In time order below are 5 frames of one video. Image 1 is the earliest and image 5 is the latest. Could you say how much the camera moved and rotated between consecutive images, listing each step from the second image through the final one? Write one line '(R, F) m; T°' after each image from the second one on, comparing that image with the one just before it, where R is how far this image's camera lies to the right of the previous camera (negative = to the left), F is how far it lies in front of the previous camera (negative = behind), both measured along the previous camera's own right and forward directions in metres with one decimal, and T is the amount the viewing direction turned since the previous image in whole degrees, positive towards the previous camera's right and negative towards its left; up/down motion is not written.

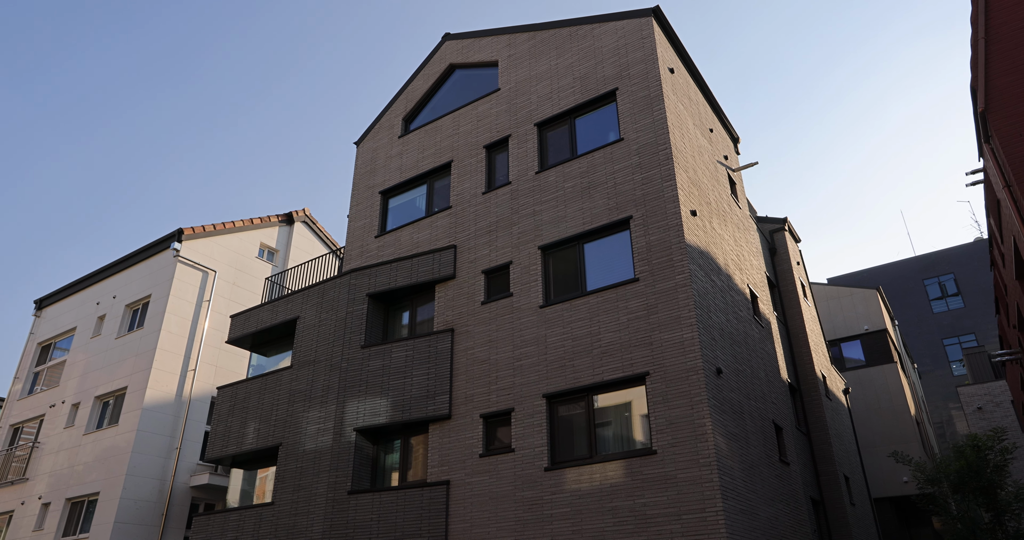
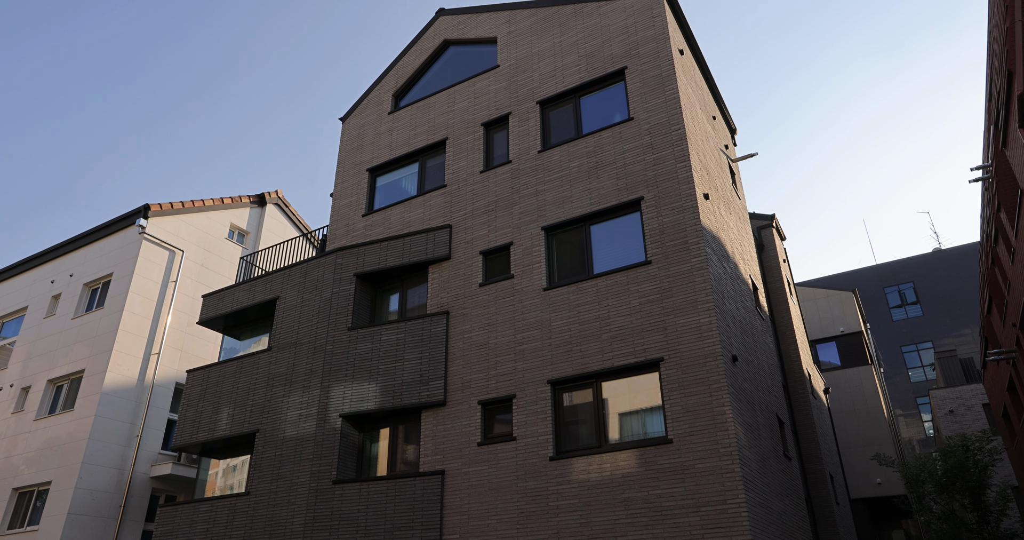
(-0.9, +0.7) m; +3°
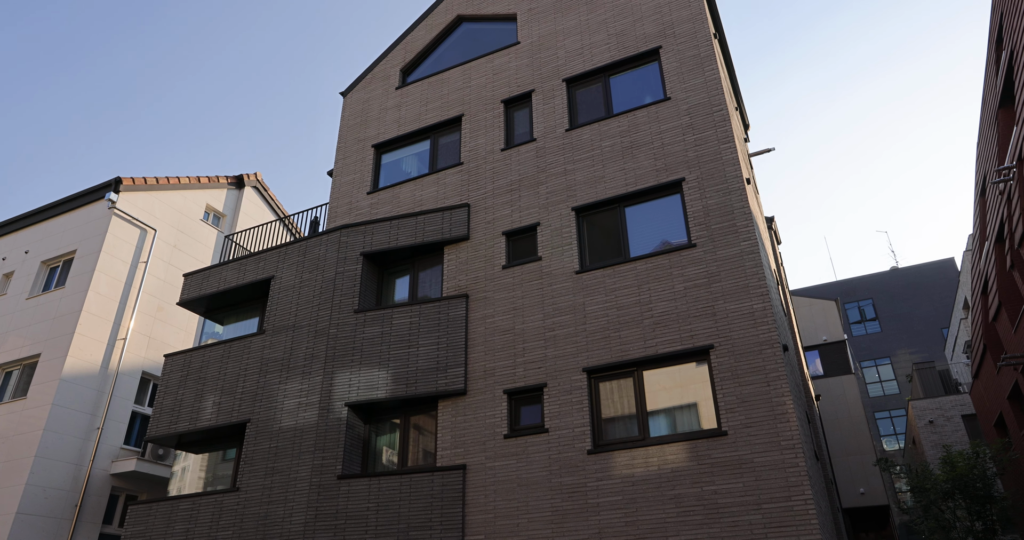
(-1.5, +1.0) m; +4°
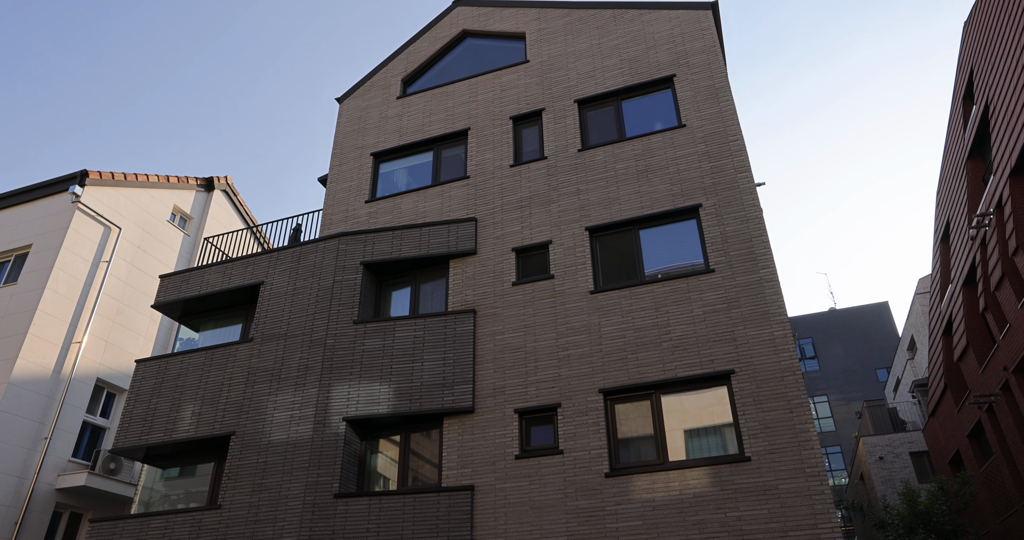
(-1.4, +0.3) m; +5°
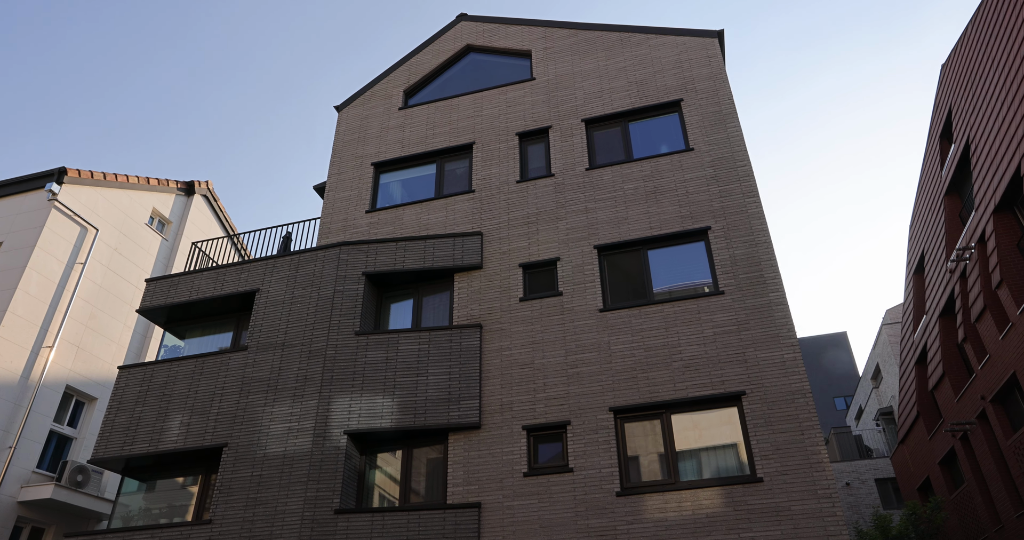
(-1.0, +0.1) m; +4°
